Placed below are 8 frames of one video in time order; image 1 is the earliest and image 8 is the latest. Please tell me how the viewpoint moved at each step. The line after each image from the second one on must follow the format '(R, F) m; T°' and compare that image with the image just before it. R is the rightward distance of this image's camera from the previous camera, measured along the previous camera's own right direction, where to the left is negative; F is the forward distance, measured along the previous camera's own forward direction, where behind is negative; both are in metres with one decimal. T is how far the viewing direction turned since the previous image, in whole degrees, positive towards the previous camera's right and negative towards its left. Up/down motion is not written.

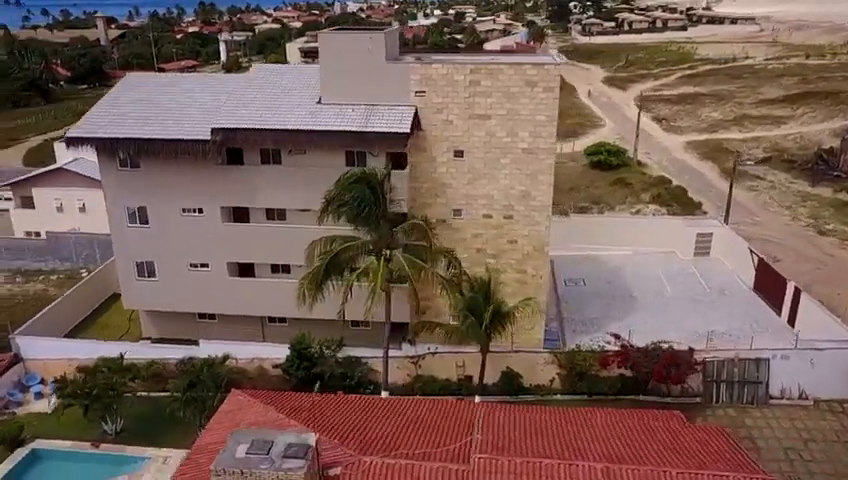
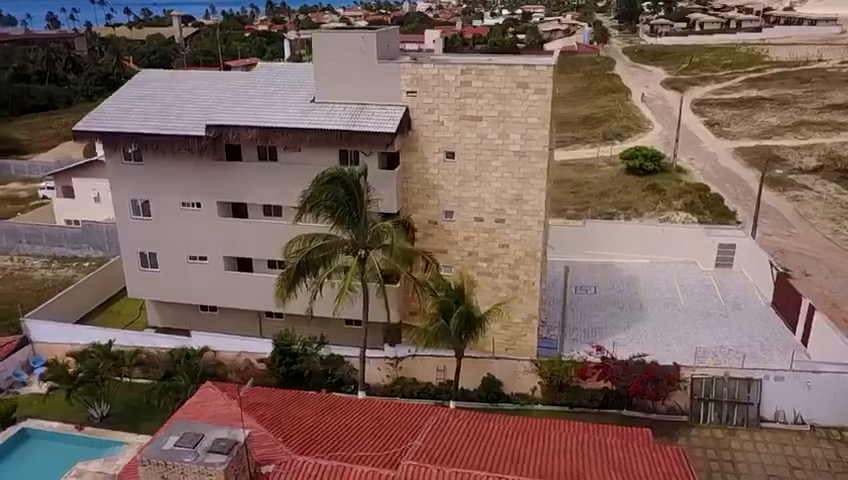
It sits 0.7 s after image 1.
(+2.6, +0.3) m; -5°
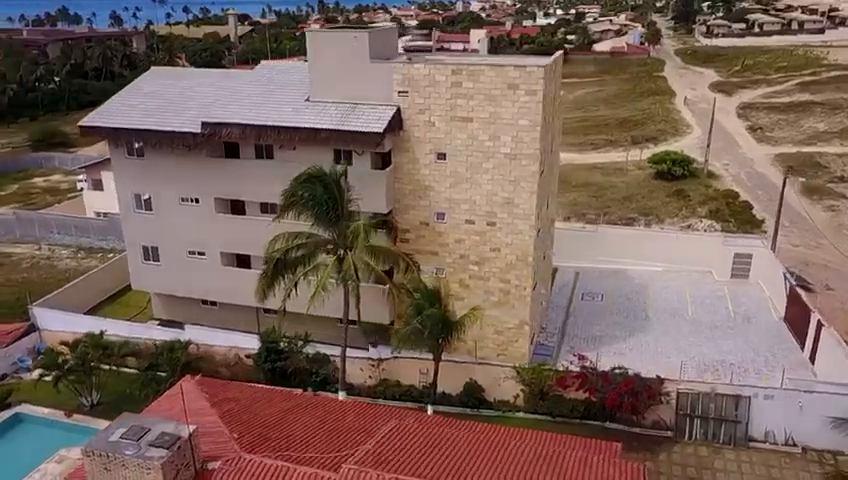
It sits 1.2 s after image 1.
(+2.1, +0.3) m; -4°
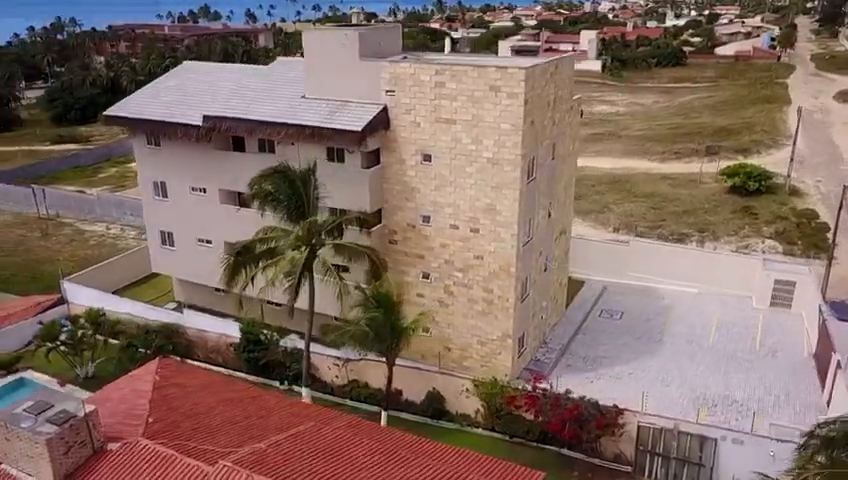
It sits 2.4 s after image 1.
(+4.6, +0.9) m; -10°
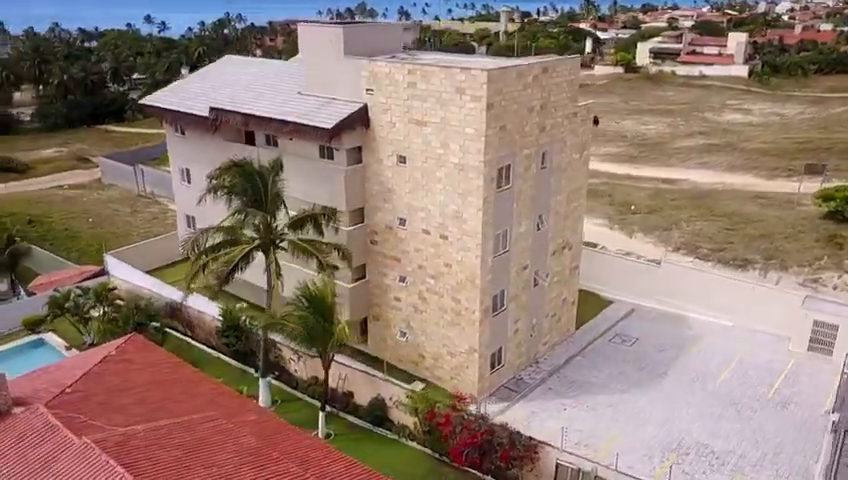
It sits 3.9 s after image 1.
(+5.7, +1.2) m; -12°
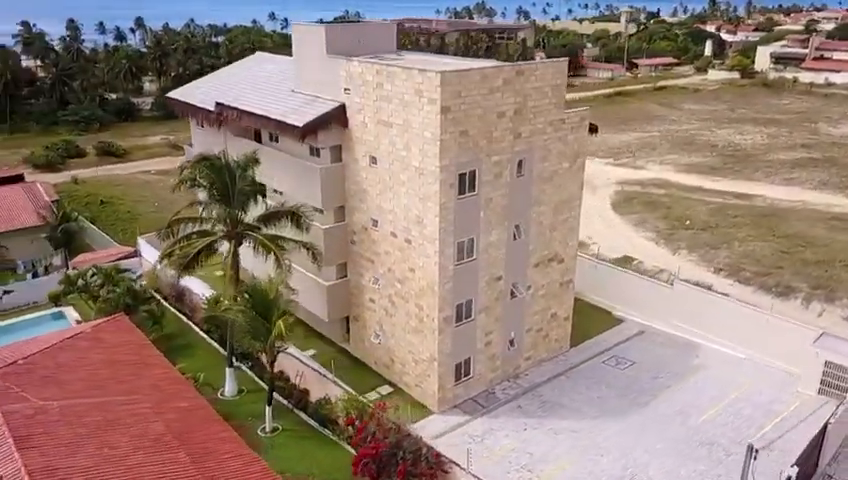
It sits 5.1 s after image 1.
(+4.7, +0.8) m; -9°
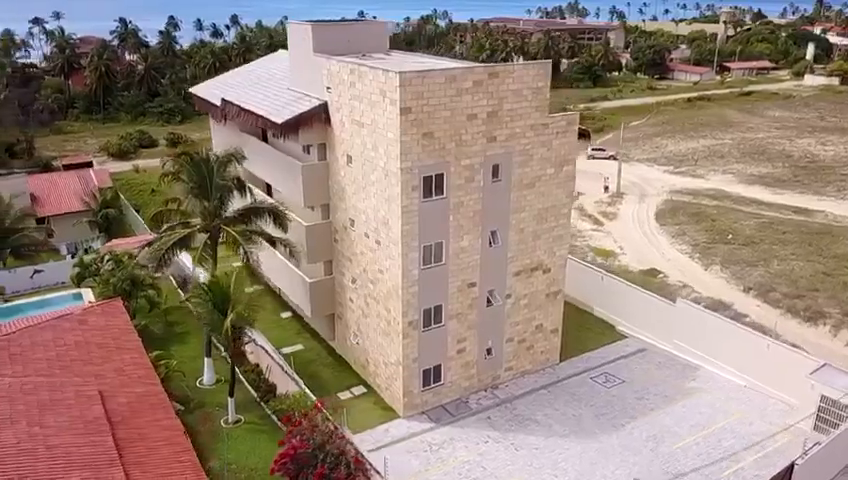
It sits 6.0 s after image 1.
(+3.6, +0.5) m; -7°
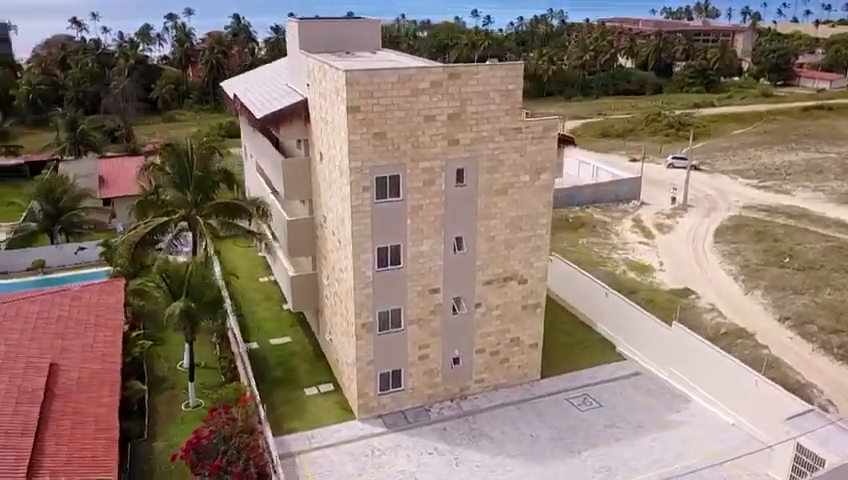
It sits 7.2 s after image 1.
(+4.6, +0.8) m; -9°
